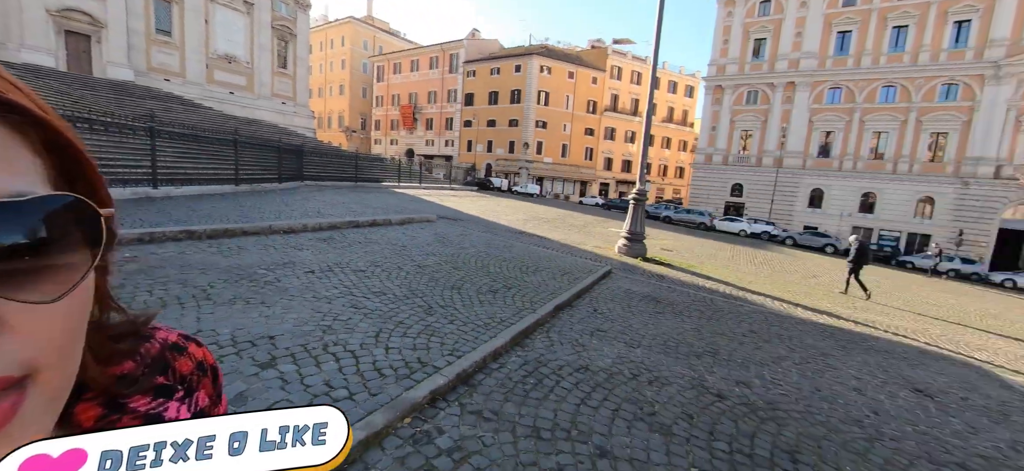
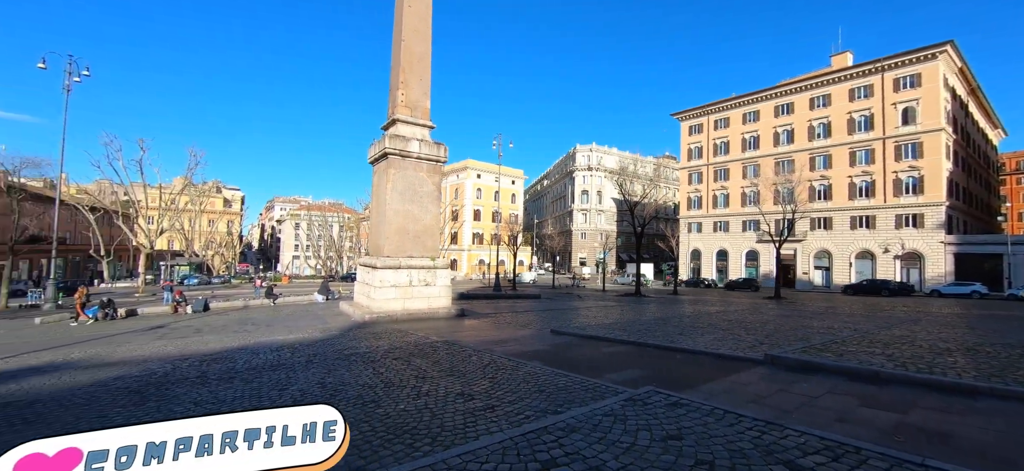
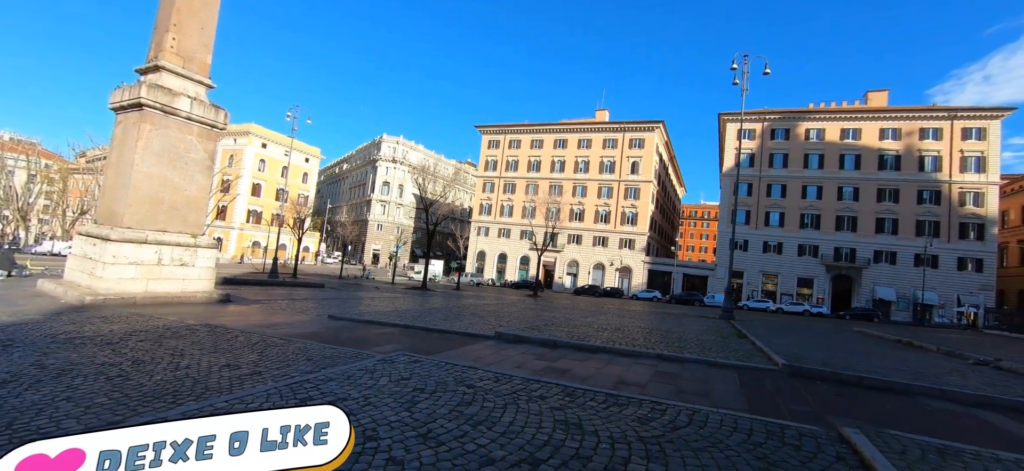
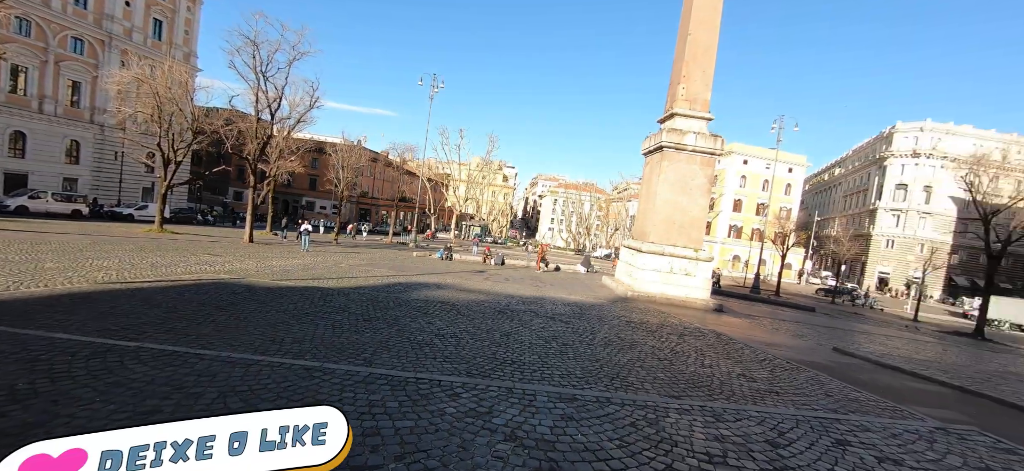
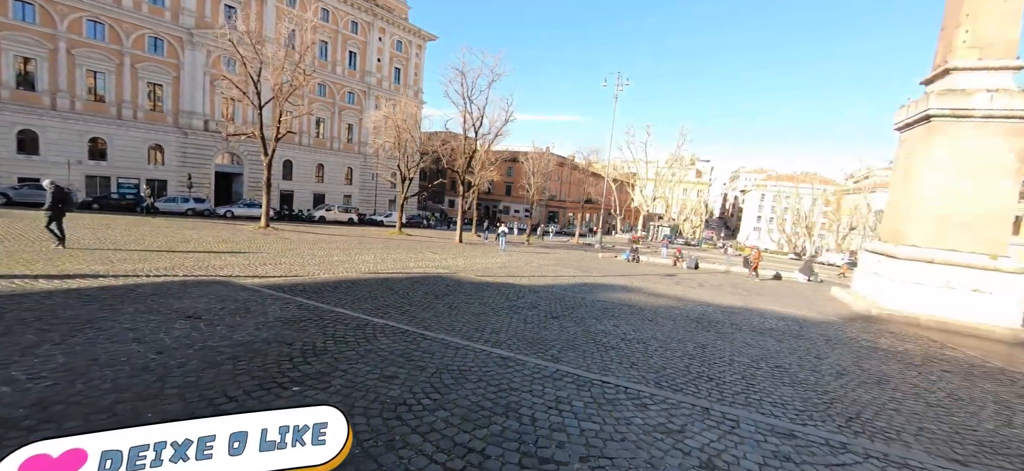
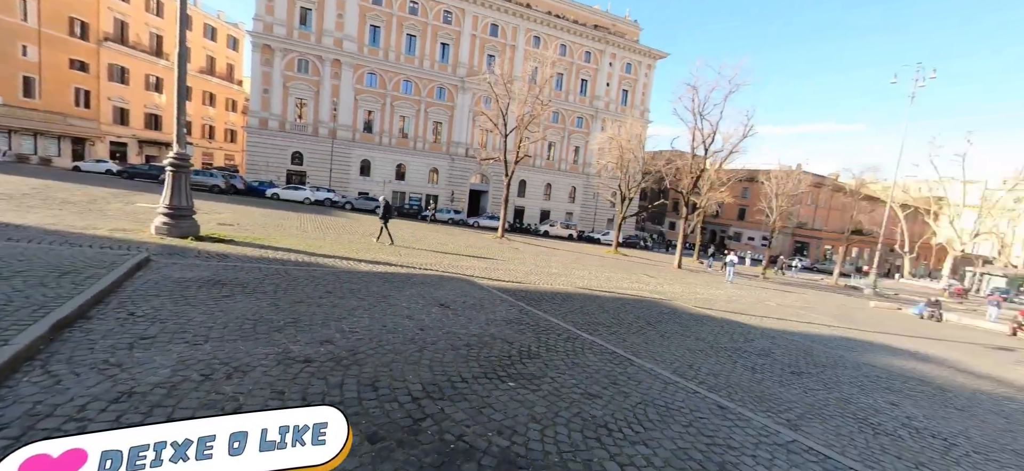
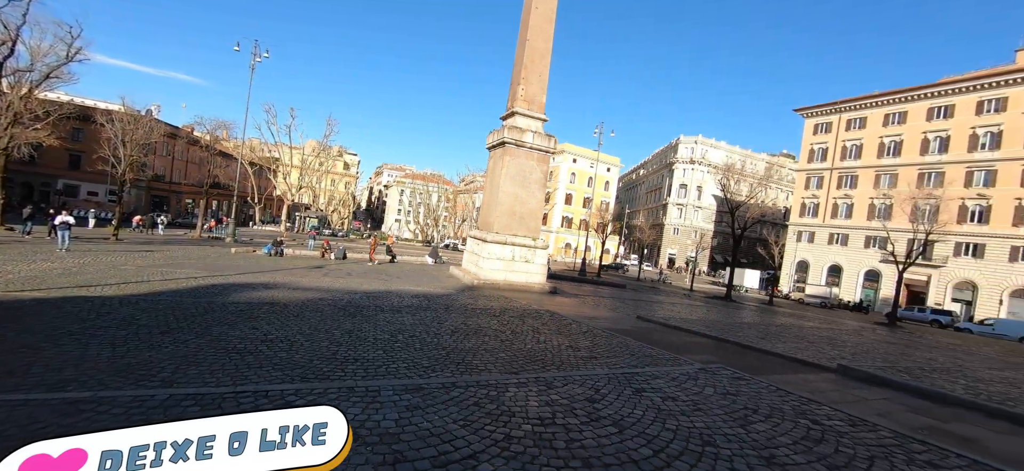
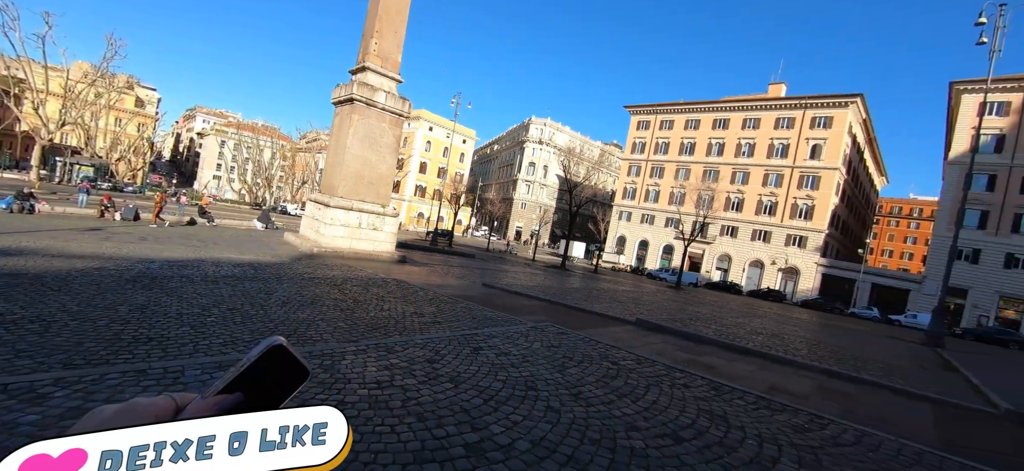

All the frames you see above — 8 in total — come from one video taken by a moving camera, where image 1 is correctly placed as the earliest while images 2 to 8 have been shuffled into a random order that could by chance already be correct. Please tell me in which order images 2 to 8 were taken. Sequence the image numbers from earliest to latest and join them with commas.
6, 5, 4, 7, 8, 3, 2
